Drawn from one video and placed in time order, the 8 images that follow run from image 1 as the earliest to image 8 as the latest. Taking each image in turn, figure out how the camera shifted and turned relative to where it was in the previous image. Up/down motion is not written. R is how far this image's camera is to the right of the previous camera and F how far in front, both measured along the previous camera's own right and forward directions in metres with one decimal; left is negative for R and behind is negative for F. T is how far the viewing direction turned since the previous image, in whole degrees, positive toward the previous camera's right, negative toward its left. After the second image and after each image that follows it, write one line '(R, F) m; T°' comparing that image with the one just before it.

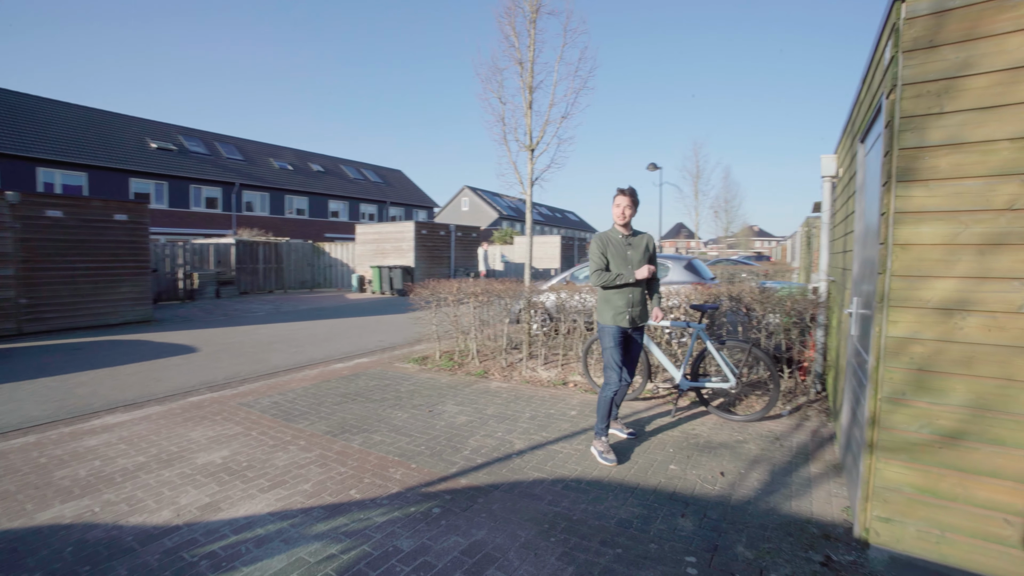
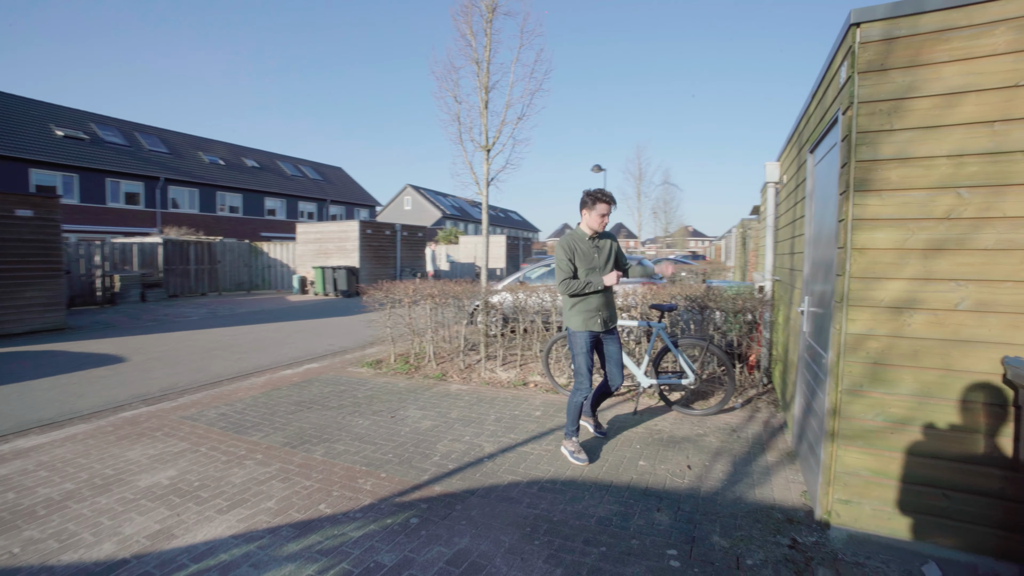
(-0.2, 0.0) m; +7°
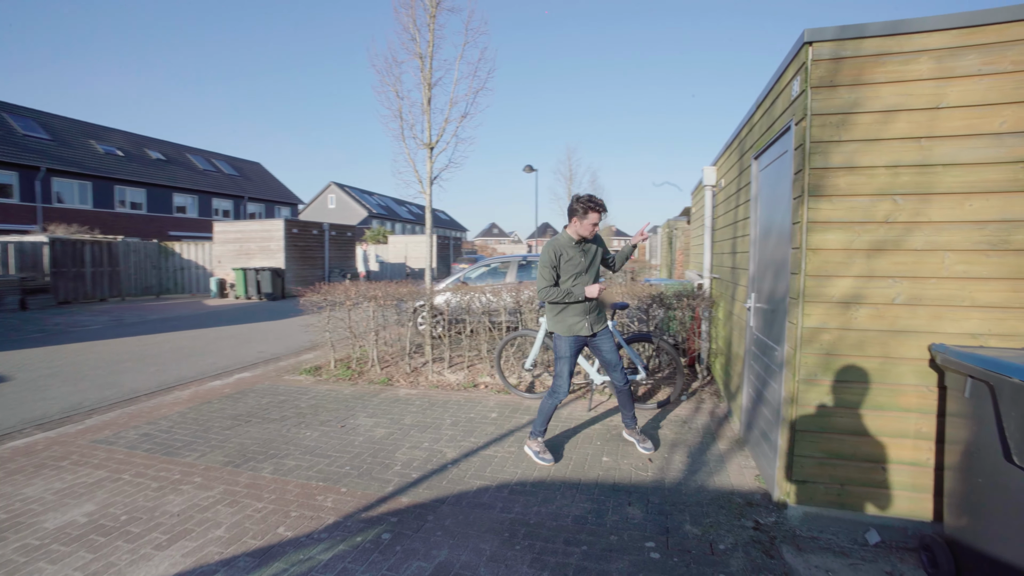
(-0.3, +0.1) m; +9°
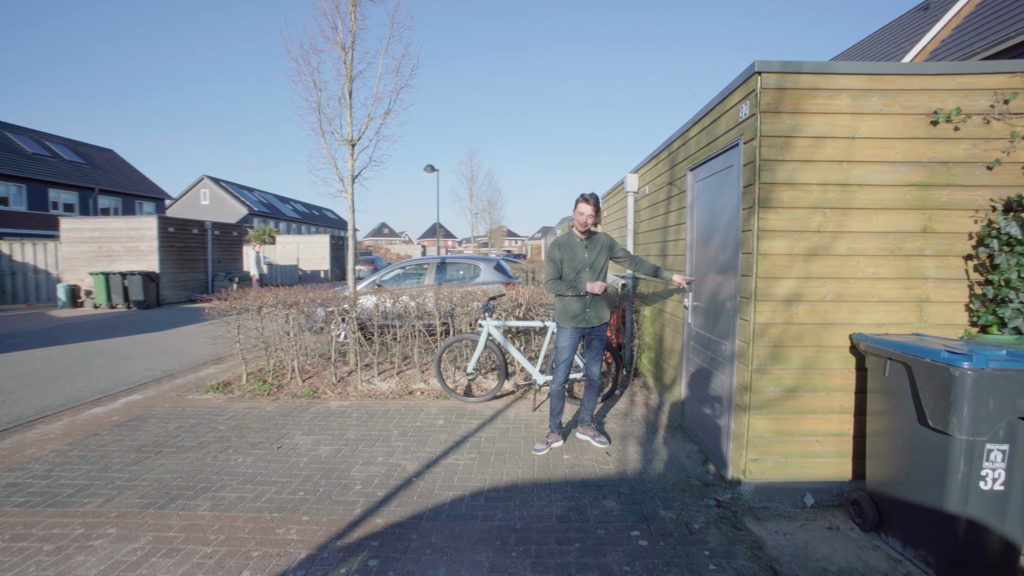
(-0.5, +0.1) m; +13°
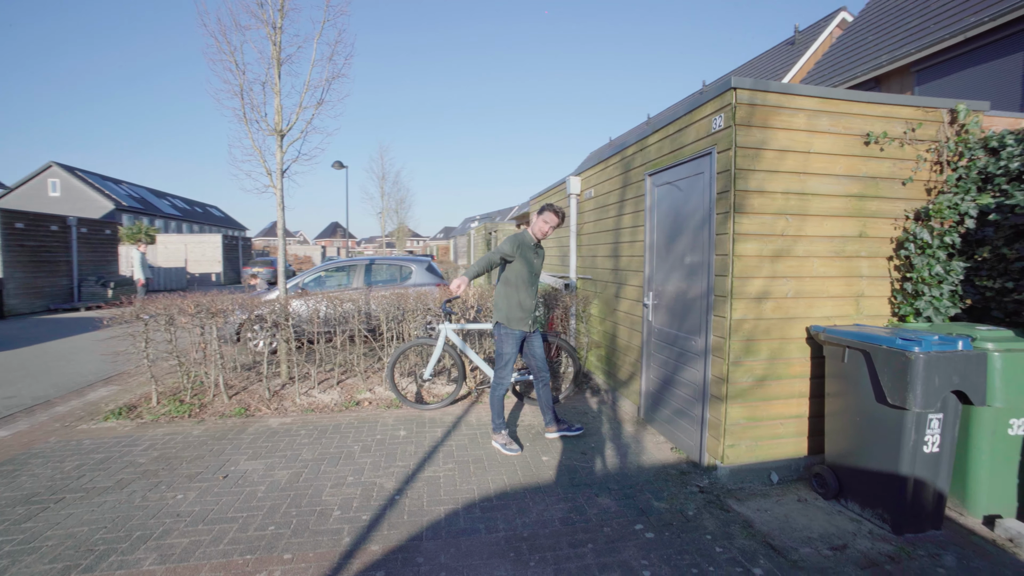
(-0.6, +0.1) m; +12°
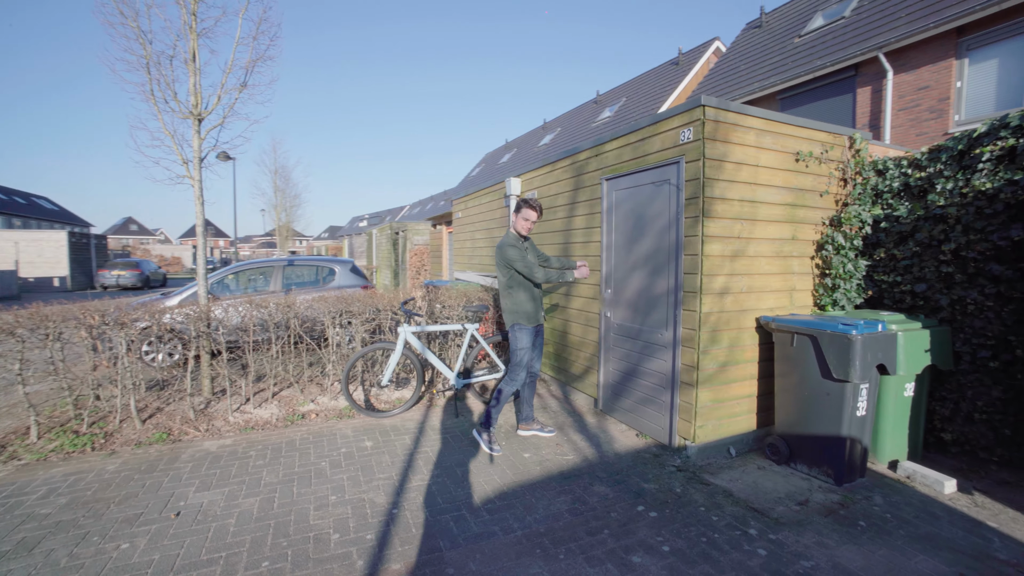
(-0.7, +0.1) m; +14°
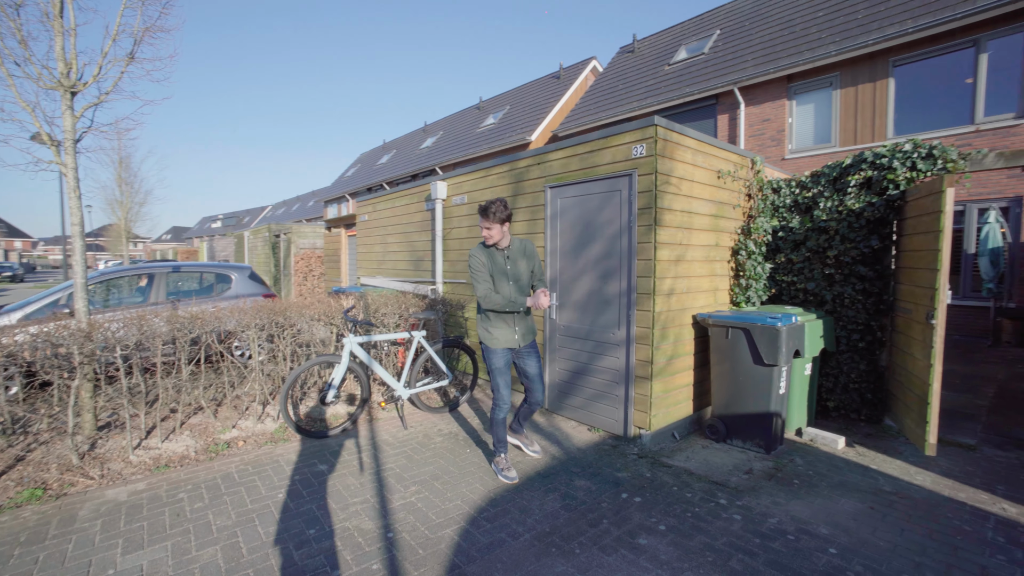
(-0.8, +0.1) m; +16°
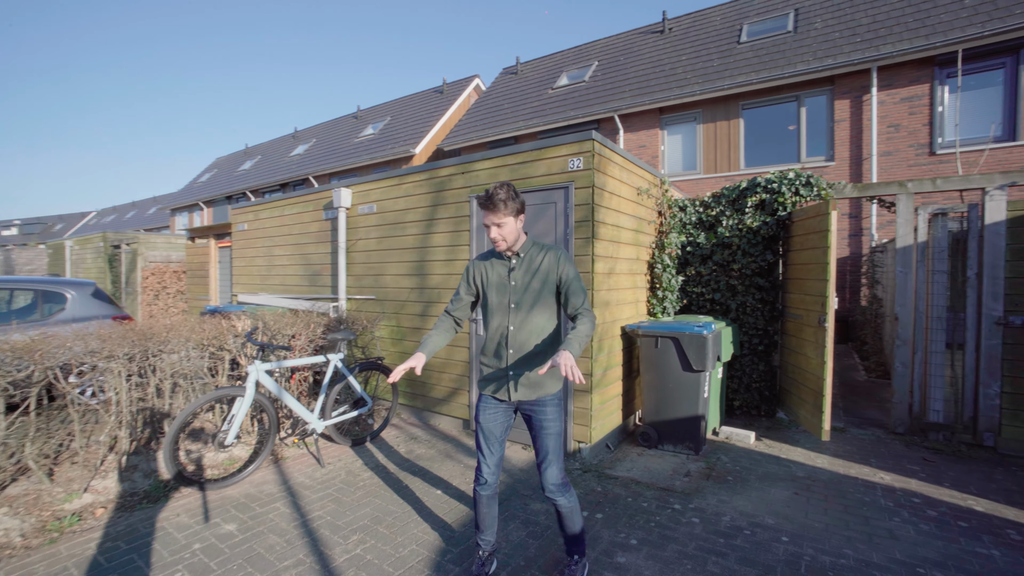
(-0.5, +0.3) m; +15°
